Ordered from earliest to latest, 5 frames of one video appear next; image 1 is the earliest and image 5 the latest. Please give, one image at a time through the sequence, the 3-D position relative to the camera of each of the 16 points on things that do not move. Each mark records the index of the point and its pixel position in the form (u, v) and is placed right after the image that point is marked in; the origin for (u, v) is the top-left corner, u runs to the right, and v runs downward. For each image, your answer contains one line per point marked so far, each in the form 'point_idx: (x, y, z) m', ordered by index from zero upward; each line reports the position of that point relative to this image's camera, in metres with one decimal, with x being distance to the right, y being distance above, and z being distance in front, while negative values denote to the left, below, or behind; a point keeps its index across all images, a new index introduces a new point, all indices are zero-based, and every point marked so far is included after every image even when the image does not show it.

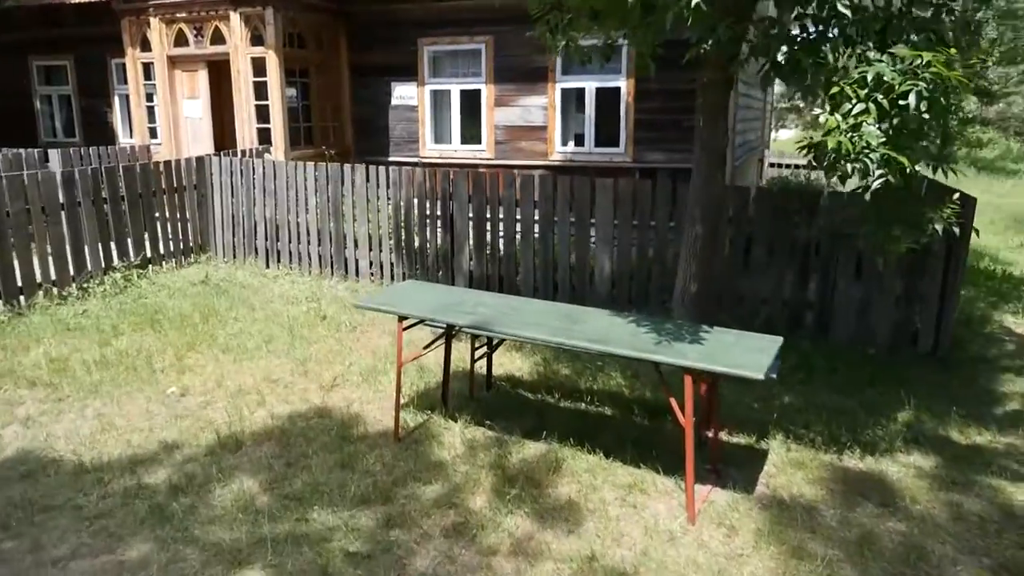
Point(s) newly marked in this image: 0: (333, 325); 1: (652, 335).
0: (-1.4, -0.3, +6.2) m
1: (+0.7, -0.2, +3.6) m
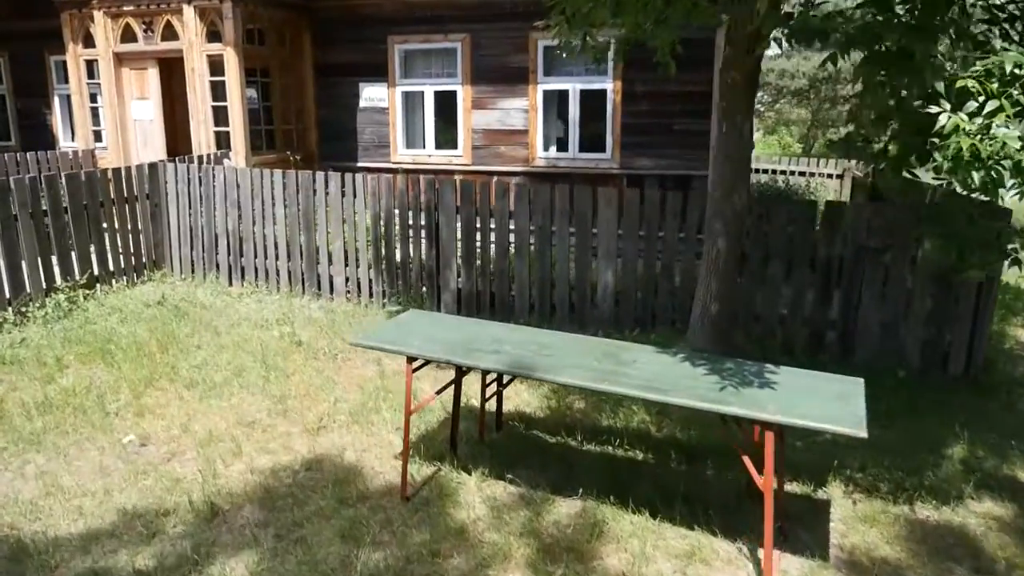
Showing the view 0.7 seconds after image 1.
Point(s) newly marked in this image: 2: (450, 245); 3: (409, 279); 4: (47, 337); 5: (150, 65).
0: (-1.5, -0.5, +5.6) m
1: (+0.8, -0.4, +3.1) m
2: (-0.5, +0.4, +6.3) m
3: (-0.9, +0.1, +6.5) m
4: (-3.4, -0.4, +5.6) m
5: (-4.1, +2.5, +8.7) m
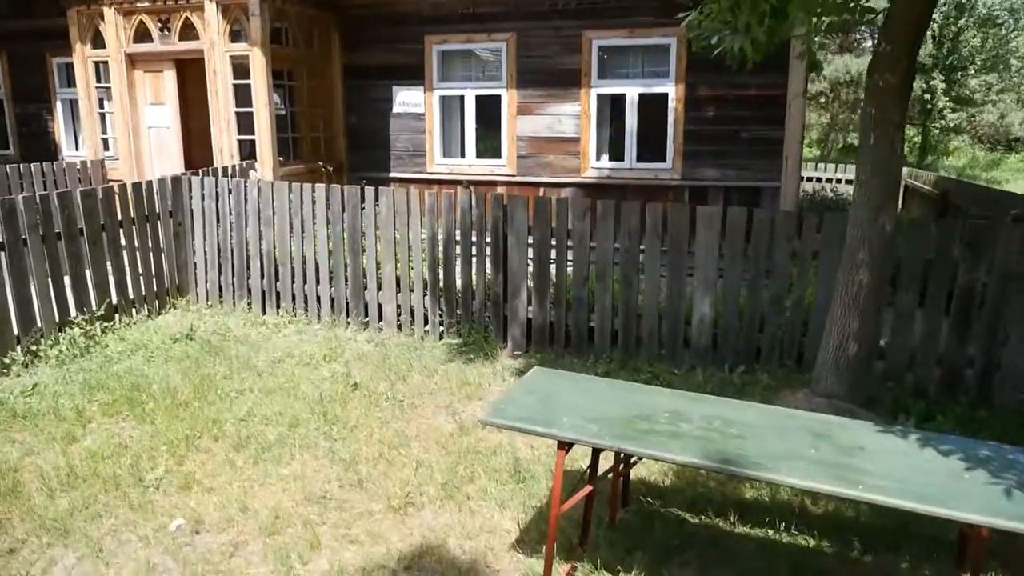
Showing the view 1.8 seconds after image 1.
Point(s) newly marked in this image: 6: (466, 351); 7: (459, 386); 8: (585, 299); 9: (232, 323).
0: (-0.9, -0.7, +4.8) m
1: (+1.4, -0.6, +2.3) m
2: (0.0, +0.1, +5.6) m
3: (-0.3, -0.1, +5.8) m
4: (-2.8, -0.6, +4.8) m
5: (-3.6, +2.3, +7.9) m
6: (-0.4, -0.5, +5.7) m
7: (-0.4, -0.7, +5.1) m
8: (+0.5, -0.1, +5.5) m
9: (-2.2, -0.3, +6.1) m
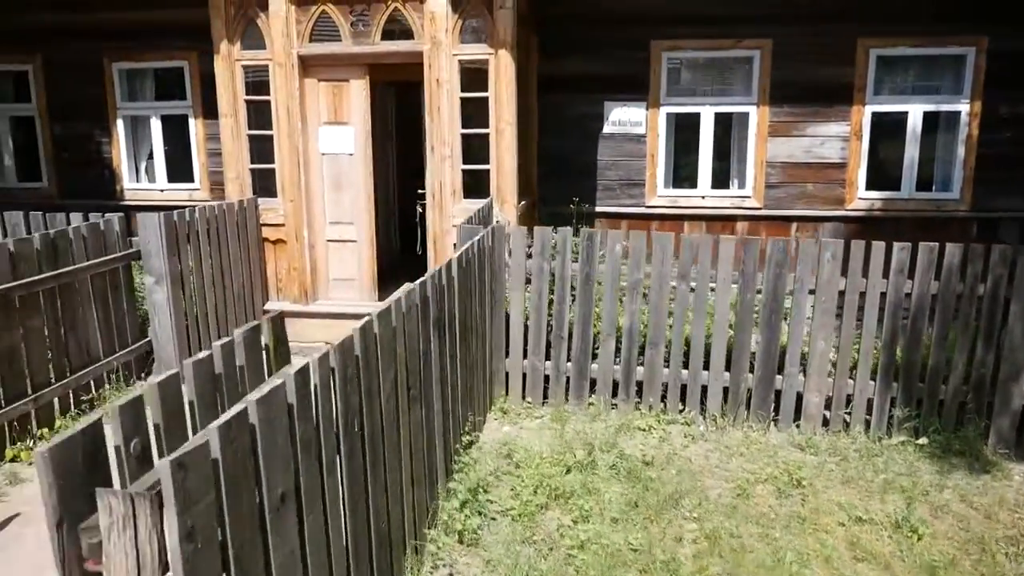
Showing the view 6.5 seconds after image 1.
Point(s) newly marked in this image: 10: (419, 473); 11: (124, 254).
0: (+2.1, -1.2, +3.3) m
1: (+4.7, -0.9, +1.2) m
2: (+2.8, -0.3, +4.2) m
3: (+2.4, -0.6, +4.4) m
4: (+0.1, -1.1, +3.0) m
5: (-1.2, +1.7, +6.0) m
6: (+2.4, -0.9, +4.2) m
7: (+2.5, -1.1, +3.6) m
8: (+3.3, -0.5, +4.2) m
9: (+0.5, -0.8, +4.3) m
10: (-0.4, -0.7, +3.0) m
11: (-2.5, +0.2, +4.9) m
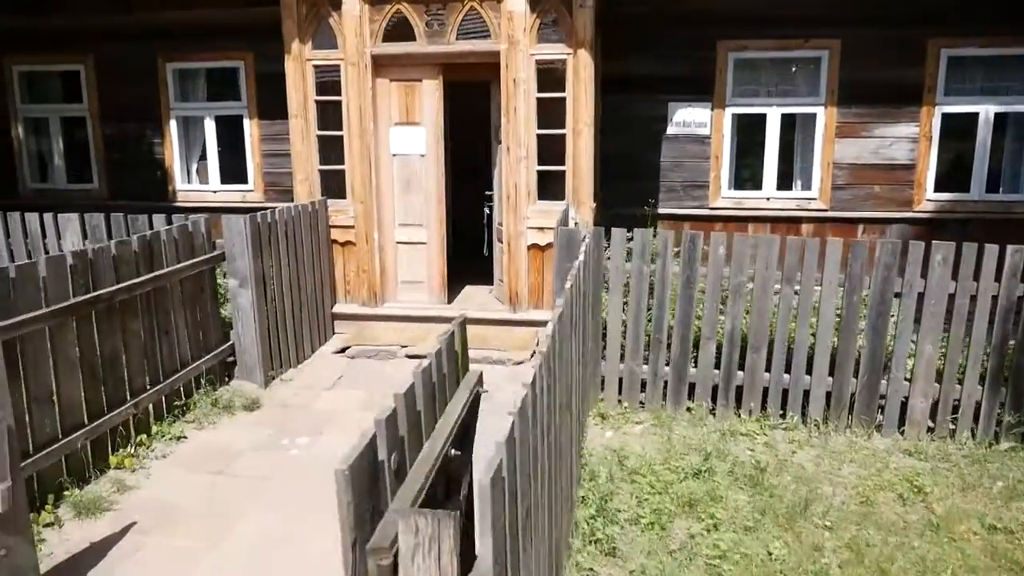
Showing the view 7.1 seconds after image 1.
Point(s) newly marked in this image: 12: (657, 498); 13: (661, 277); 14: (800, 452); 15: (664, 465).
0: (+2.6, -1.2, +3.2) m
1: (+5.3, -0.9, +1.1) m
2: (+3.4, -0.3, +4.2) m
3: (+3.0, -0.6, +4.3) m
4: (+0.7, -1.2, +2.9) m
5: (-0.7, +1.6, +5.9) m
6: (+3.0, -0.9, +4.2) m
7: (+3.1, -1.1, +3.6) m
8: (+3.9, -0.5, +4.1) m
9: (+1.1, -0.8, +4.3) m
10: (+0.2, -0.7, +2.9) m
11: (-1.9, +0.2, +4.8) m
12: (+0.7, -1.0, +3.6) m
13: (+0.9, +0.1, +4.5) m
14: (+1.6, -0.9, +4.2) m
15: (+0.8, -0.9, +3.9) m
